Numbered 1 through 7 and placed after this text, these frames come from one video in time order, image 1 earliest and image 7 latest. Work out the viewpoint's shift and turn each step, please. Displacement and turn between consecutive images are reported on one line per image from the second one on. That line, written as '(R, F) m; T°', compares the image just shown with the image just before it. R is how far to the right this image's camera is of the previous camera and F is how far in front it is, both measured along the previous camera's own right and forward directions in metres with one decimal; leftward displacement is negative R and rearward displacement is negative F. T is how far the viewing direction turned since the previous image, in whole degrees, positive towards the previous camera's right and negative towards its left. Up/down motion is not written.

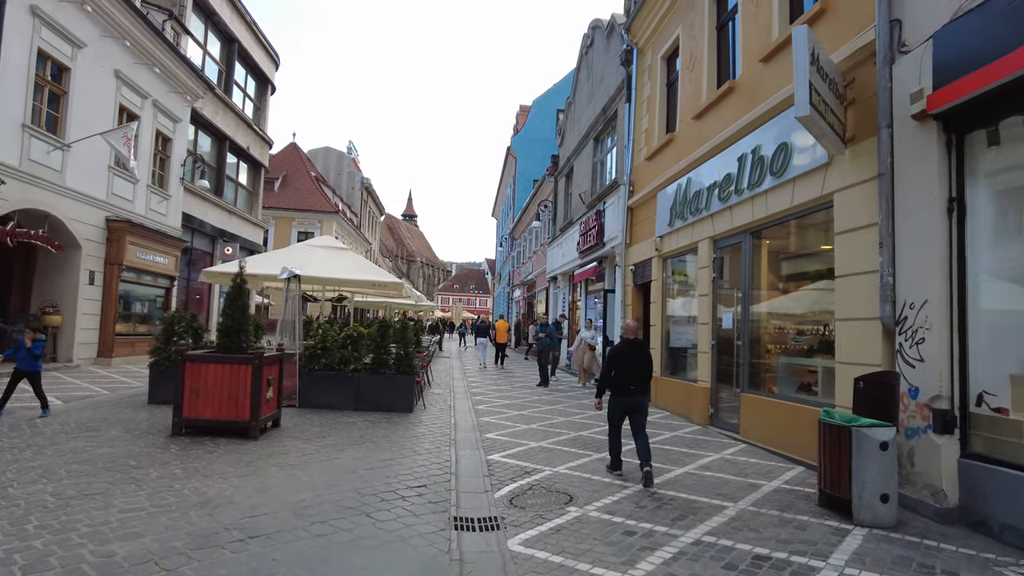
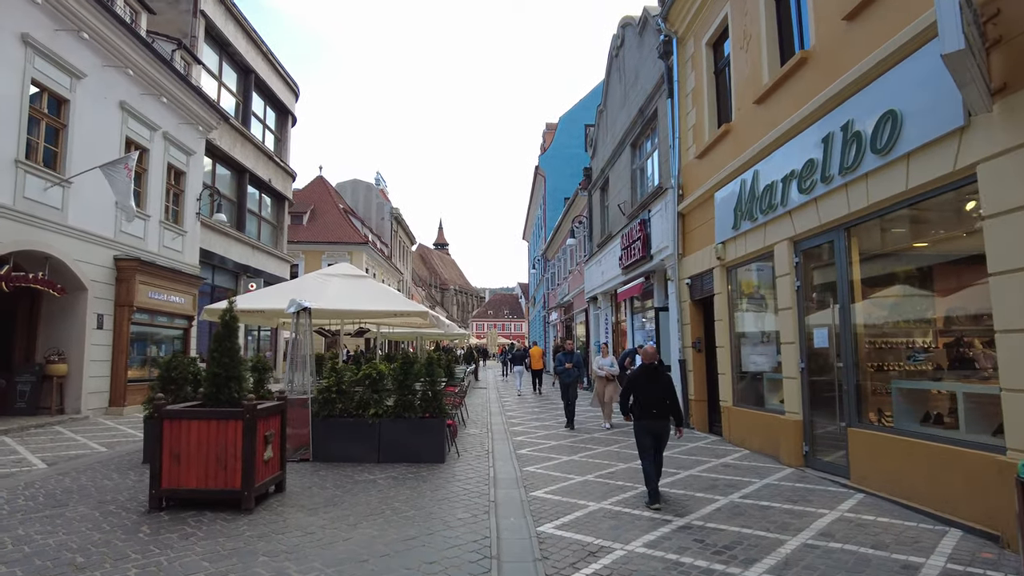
(-0.1, +1.4) m; -3°
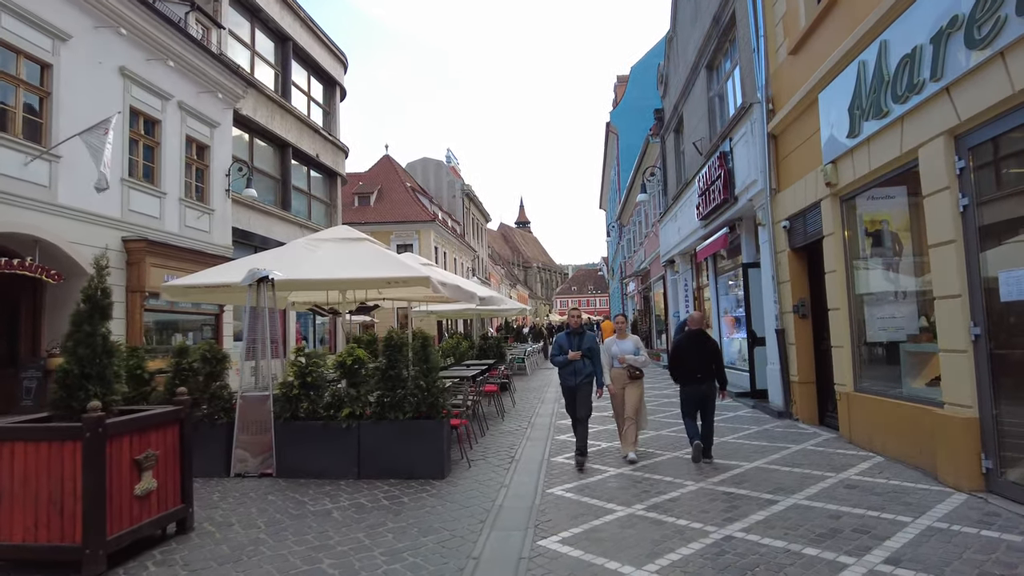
(+0.7, +2.4) m; -8°
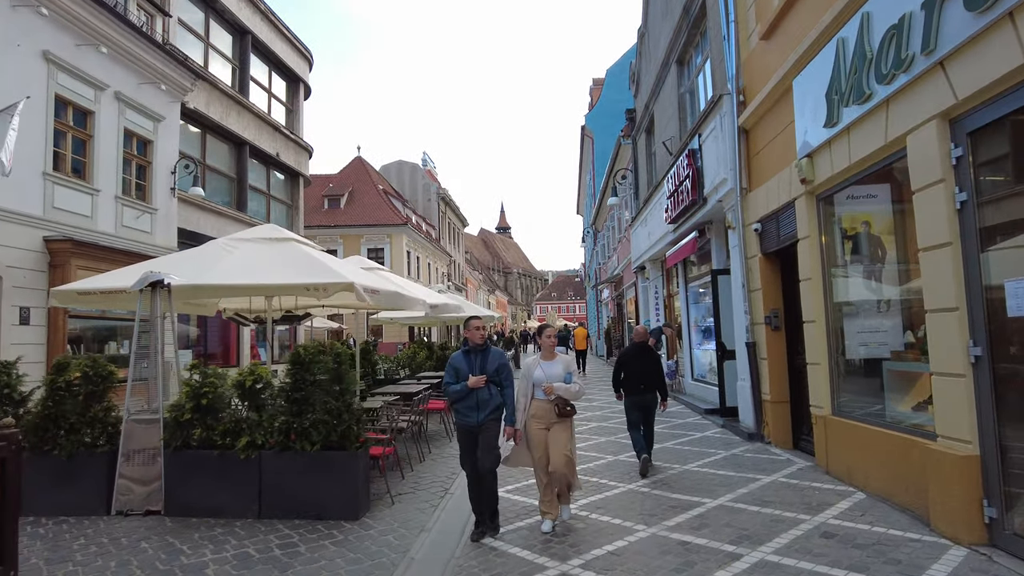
(+0.4, +0.8) m; +2°
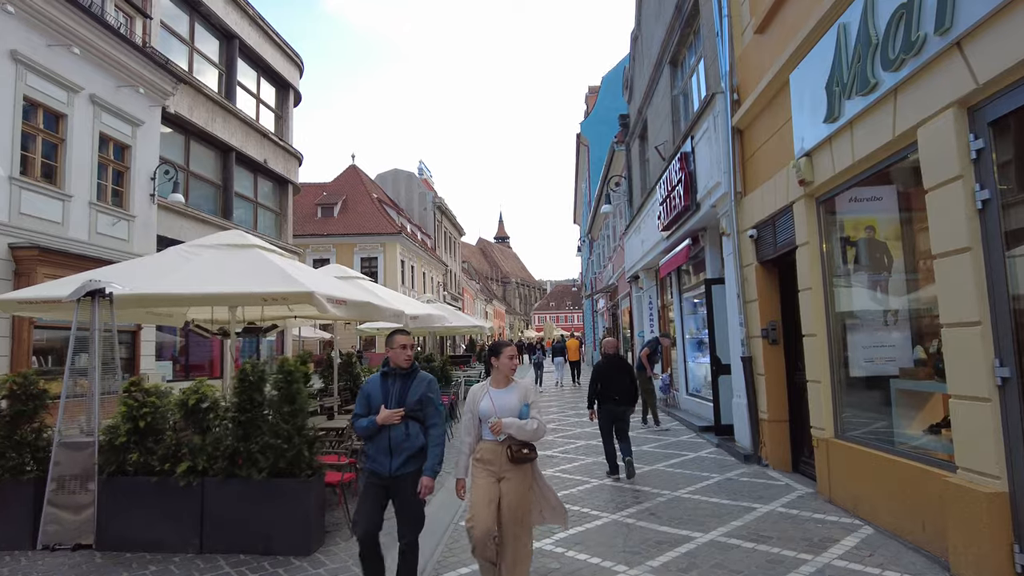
(+0.2, +0.5) m; 0°
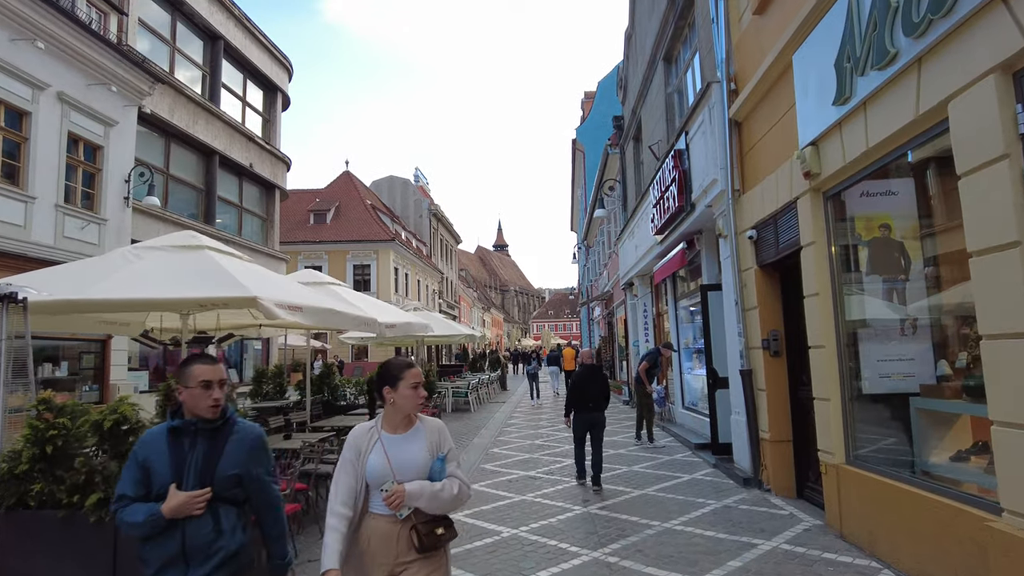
(+0.2, +0.6) m; 0°
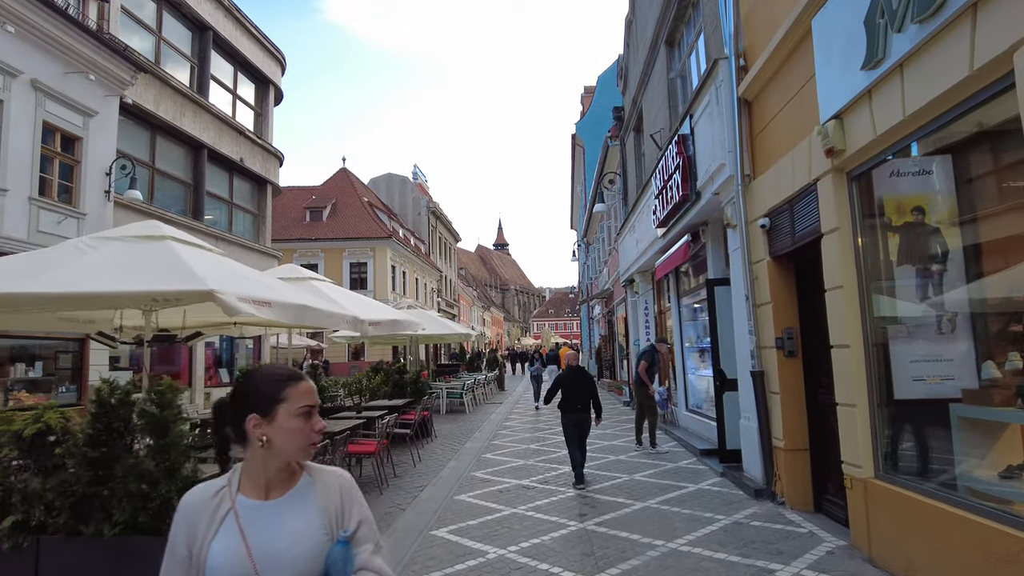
(+0.1, +0.6) m; 0°
